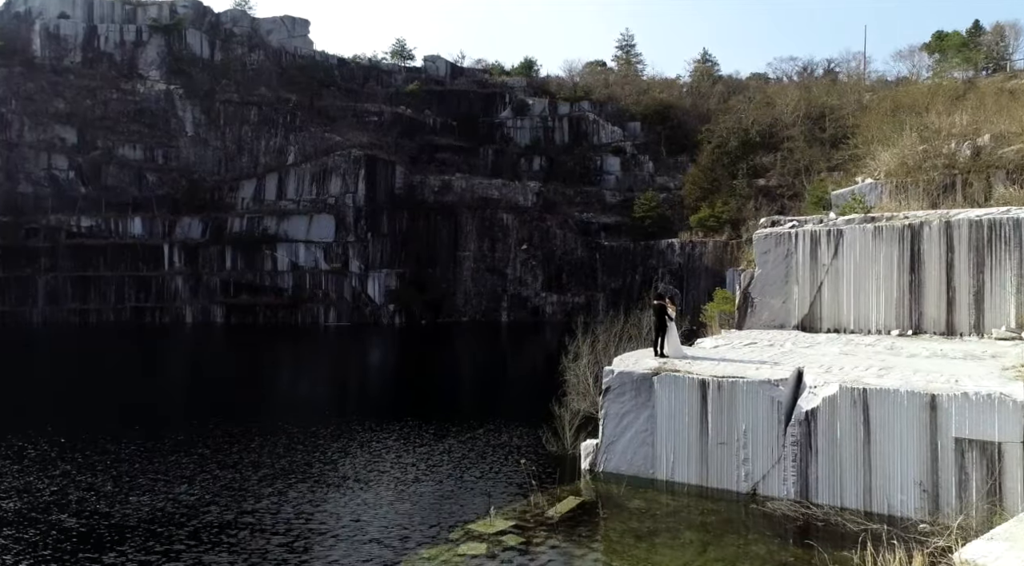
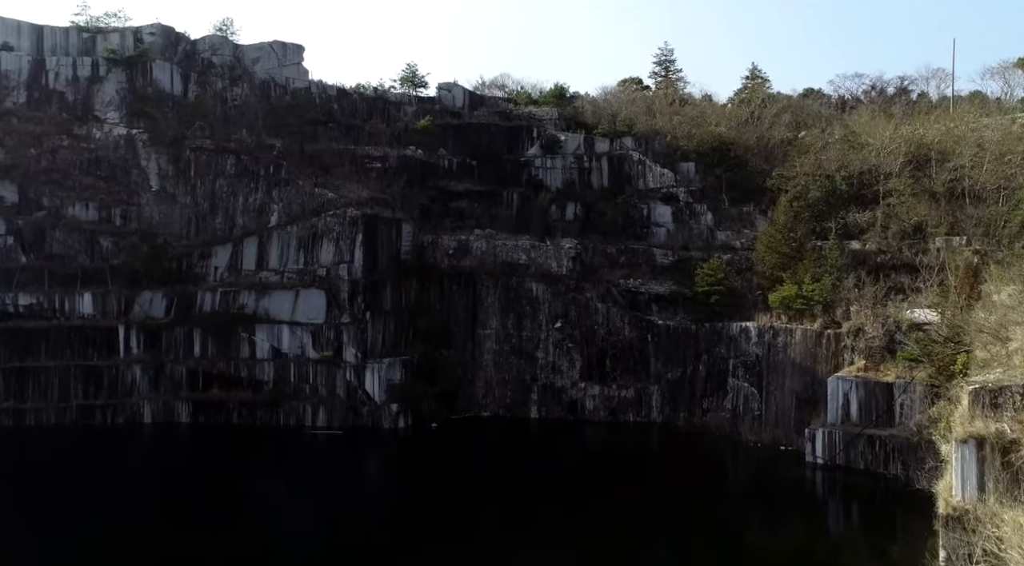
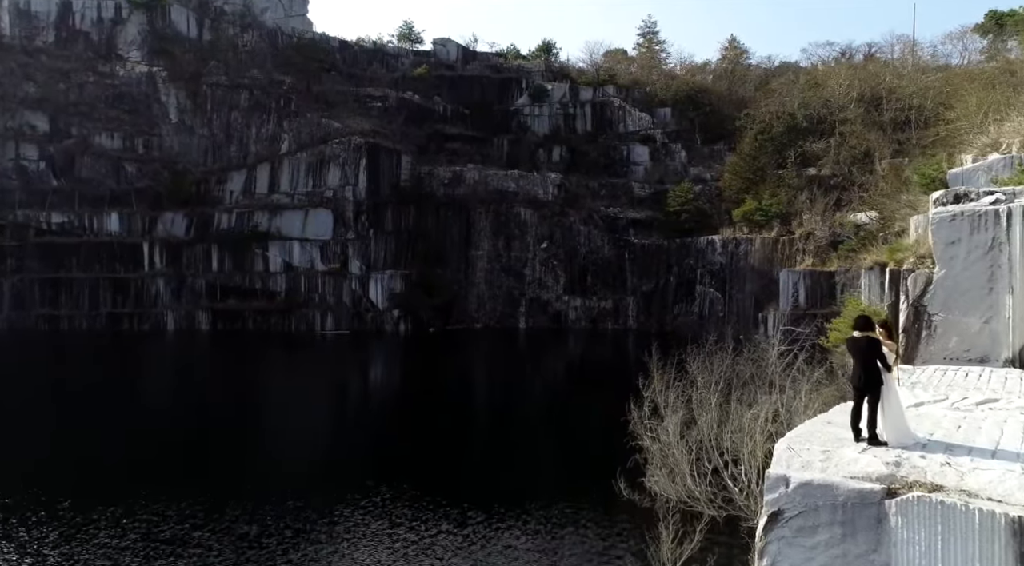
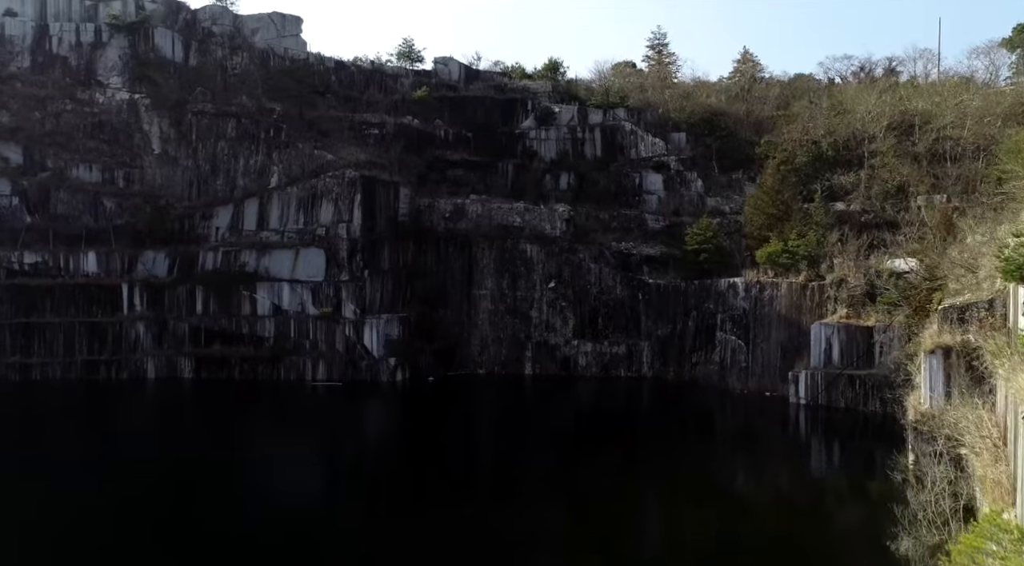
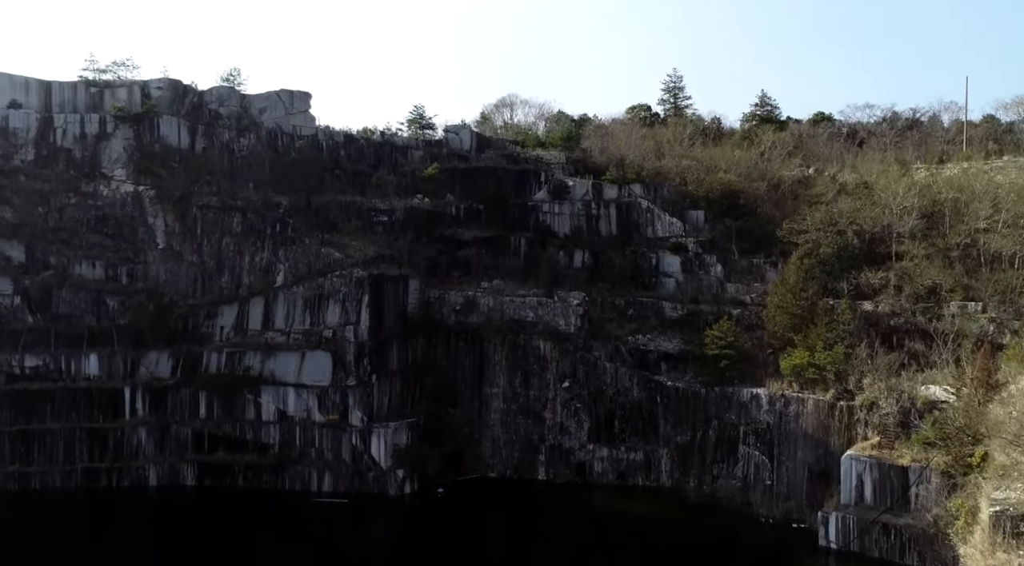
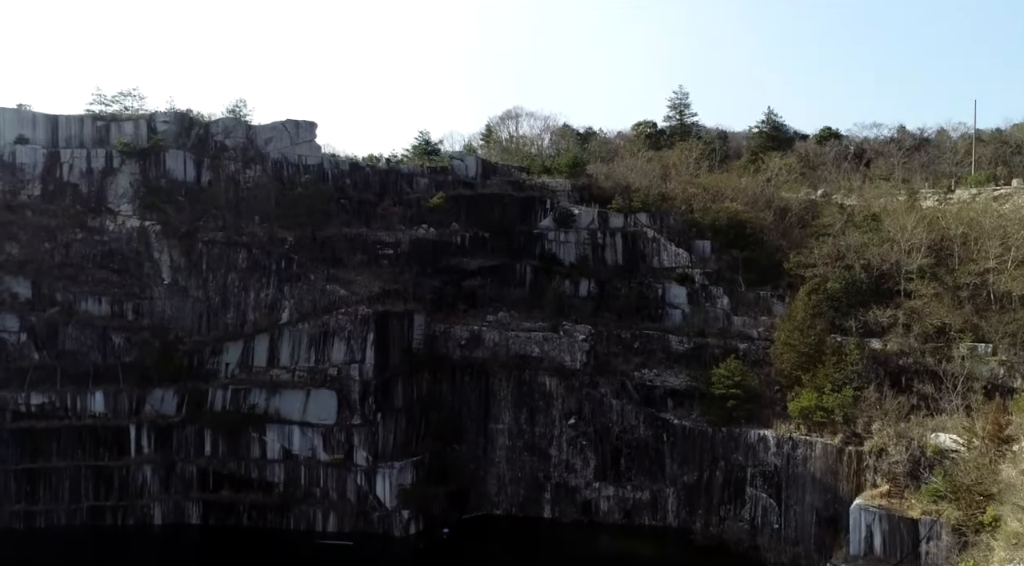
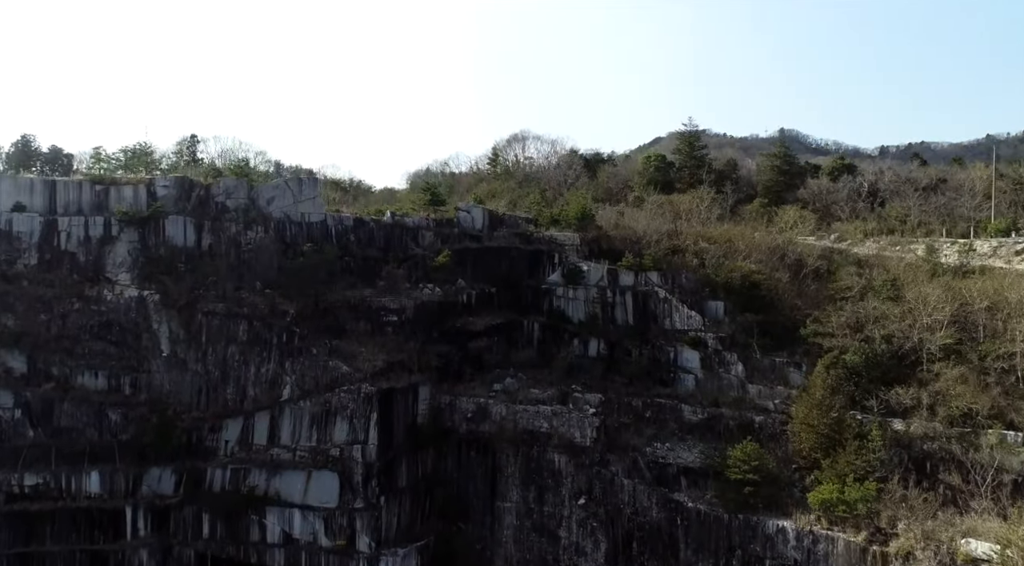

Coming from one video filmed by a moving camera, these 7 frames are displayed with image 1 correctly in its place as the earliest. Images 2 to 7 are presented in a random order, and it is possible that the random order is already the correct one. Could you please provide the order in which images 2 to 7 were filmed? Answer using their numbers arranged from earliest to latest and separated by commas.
3, 4, 2, 5, 6, 7
